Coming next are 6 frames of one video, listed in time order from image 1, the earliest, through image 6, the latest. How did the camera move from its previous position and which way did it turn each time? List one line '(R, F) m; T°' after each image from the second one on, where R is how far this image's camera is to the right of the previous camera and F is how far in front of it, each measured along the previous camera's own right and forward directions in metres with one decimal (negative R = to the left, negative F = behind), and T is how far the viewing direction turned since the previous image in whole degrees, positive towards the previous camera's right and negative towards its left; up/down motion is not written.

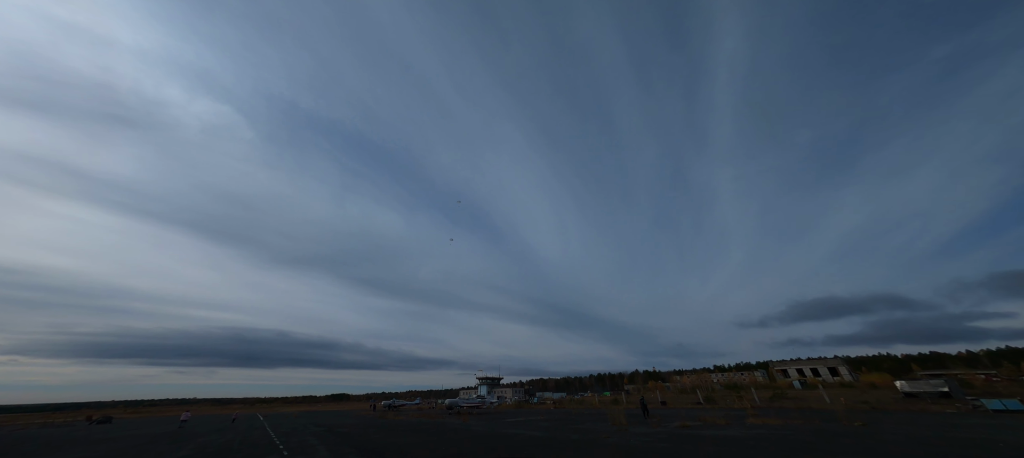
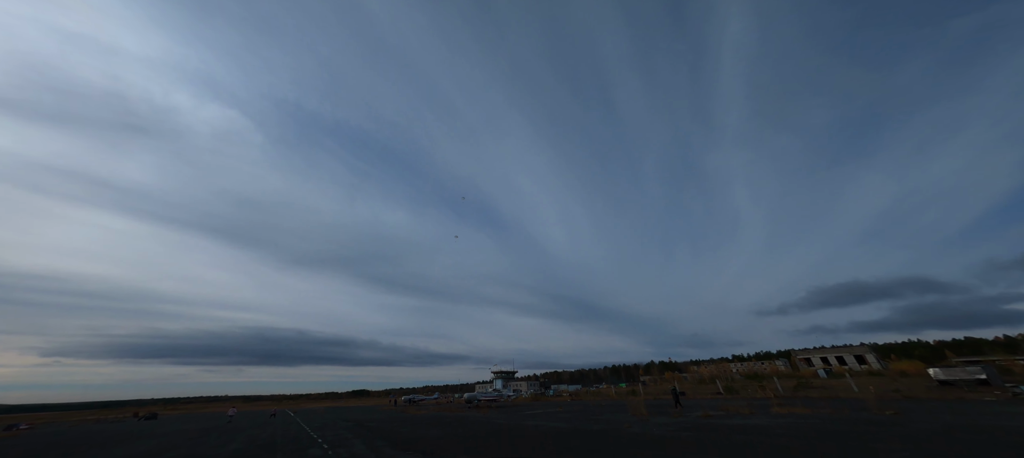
(-0.4, -0.3) m; -2°
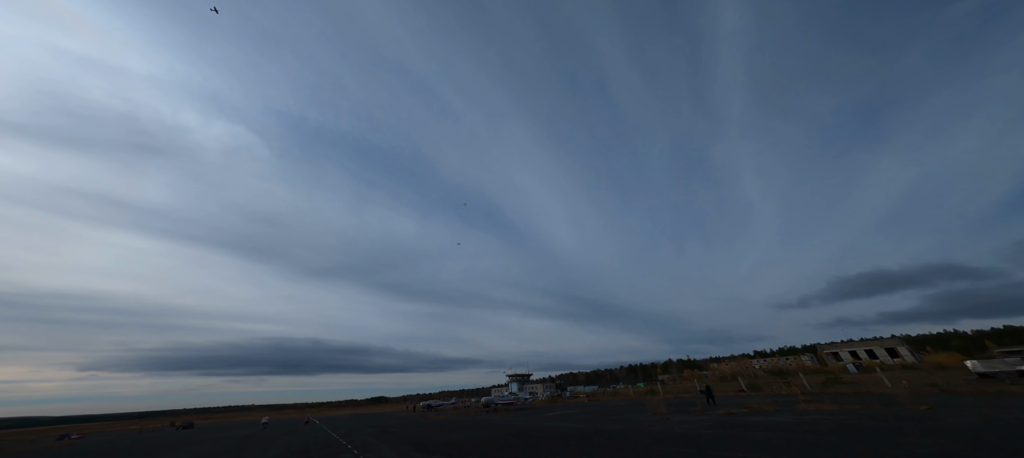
(-0.2, -0.3) m; -2°
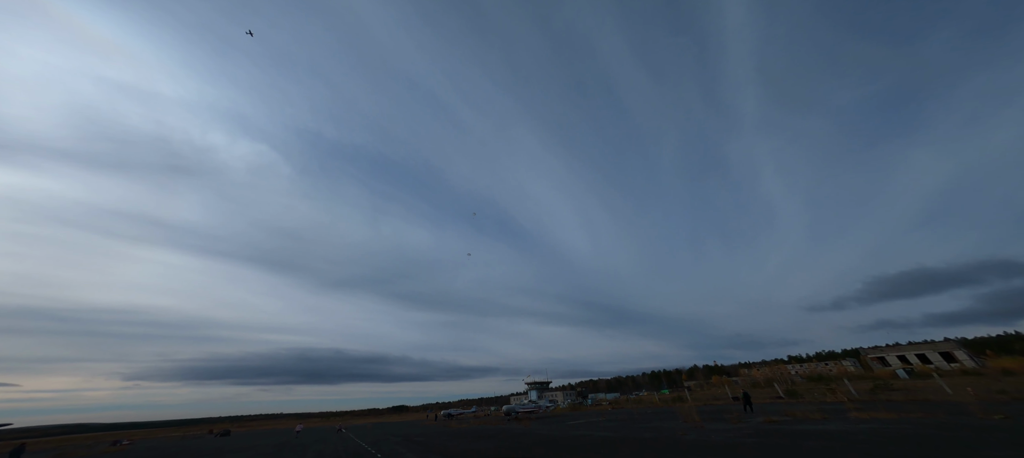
(-0.4, 0.0) m; -3°
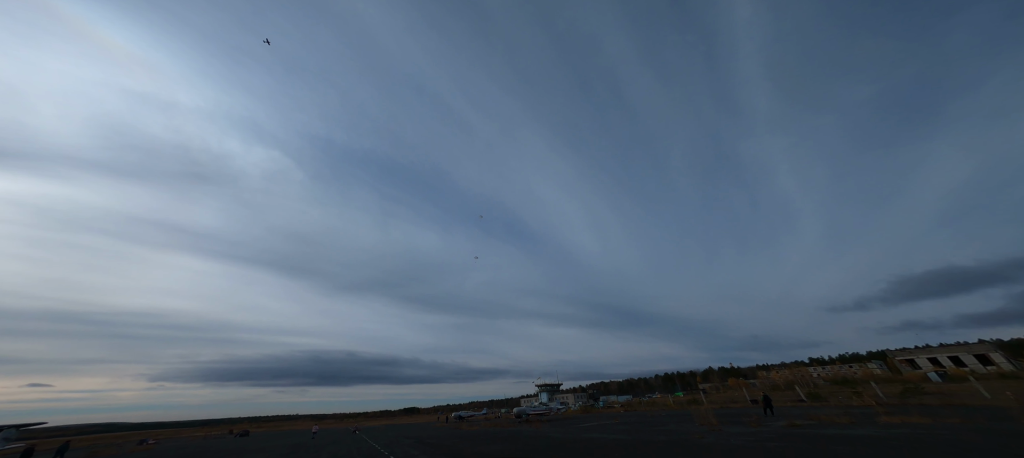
(-0.1, +0.1) m; -2°
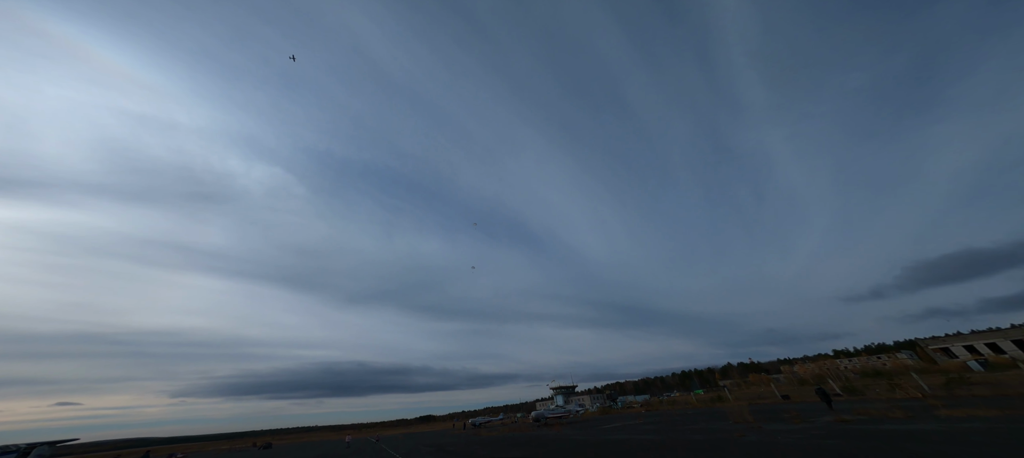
(-0.9, +0.3) m; -1°
